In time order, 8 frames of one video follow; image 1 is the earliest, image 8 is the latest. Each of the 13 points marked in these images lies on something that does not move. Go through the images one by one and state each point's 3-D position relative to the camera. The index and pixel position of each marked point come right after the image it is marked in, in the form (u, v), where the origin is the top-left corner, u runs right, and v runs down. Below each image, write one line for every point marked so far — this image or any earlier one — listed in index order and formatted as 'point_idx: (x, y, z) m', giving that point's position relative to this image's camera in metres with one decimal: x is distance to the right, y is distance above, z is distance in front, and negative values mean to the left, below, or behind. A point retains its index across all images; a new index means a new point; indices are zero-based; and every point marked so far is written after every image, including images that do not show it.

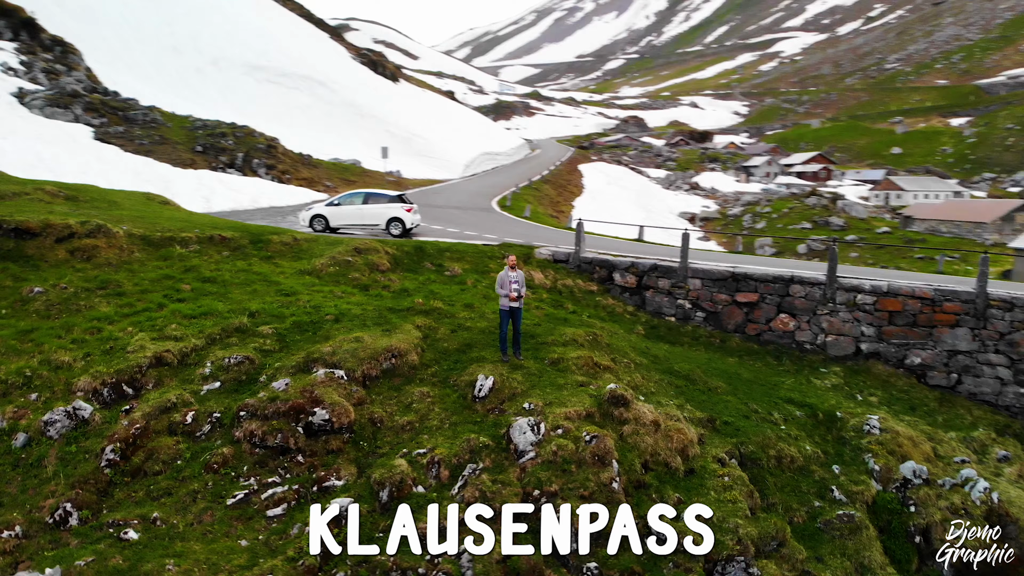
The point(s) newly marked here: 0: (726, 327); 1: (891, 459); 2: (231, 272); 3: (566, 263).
0: (+4.7, -0.9, +18.0) m
1: (+6.0, -2.7, +12.9) m
2: (-5.2, +0.3, +15.6) m
3: (+1.3, +0.6, +19.9) m
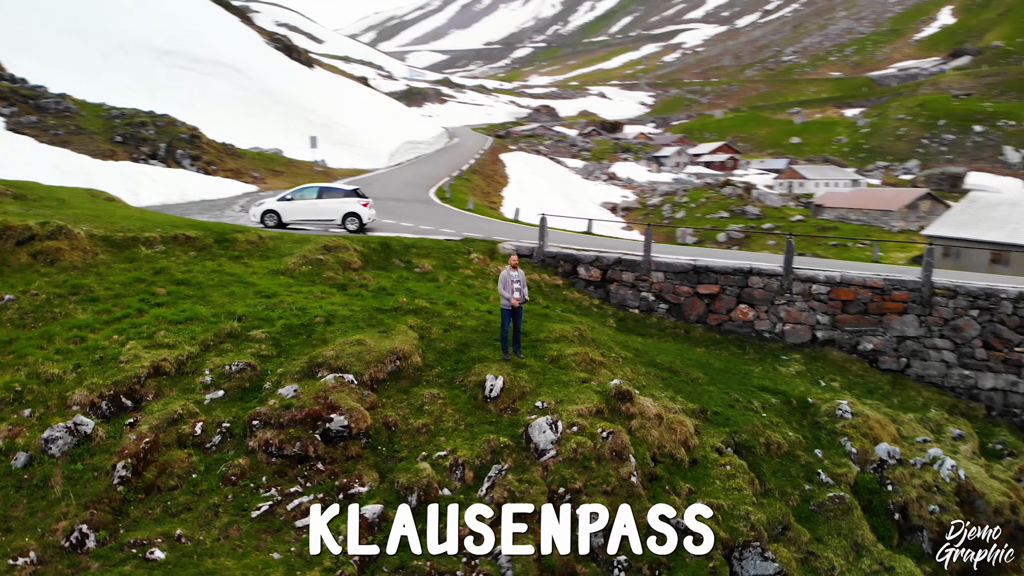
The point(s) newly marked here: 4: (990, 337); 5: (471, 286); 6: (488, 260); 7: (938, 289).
0: (+4.0, -0.7, +18.6) m
1: (+6.0, -2.6, +13.8) m
2: (-5.5, +0.3, +15.1) m
3: (+0.4, +0.7, +20.1) m
4: (+9.8, -1.0, +17.0) m
5: (-0.9, 0.0, +17.6) m
6: (-0.5, +0.7, +19.9) m
7: (+8.9, 0.0, +17.1) m
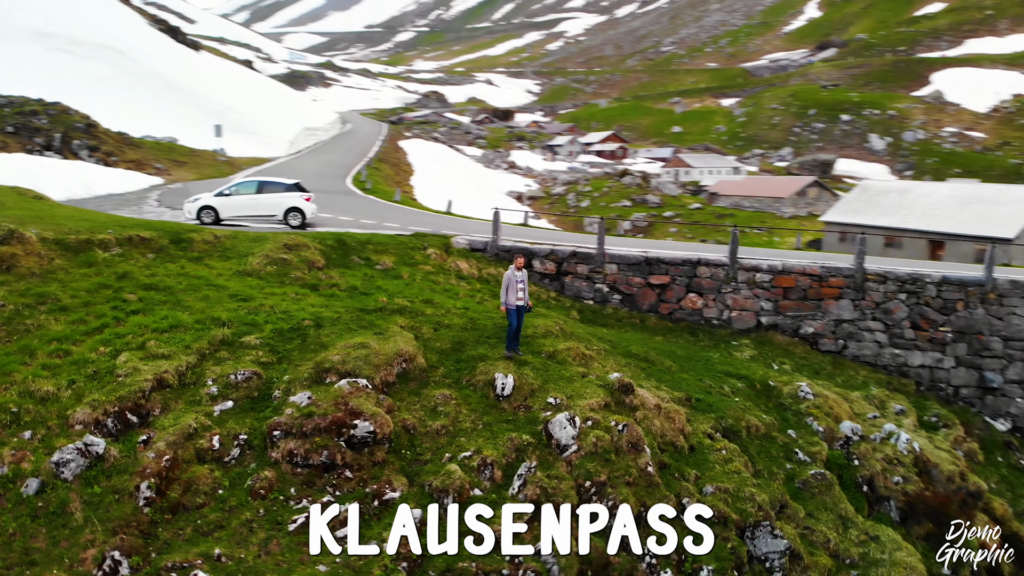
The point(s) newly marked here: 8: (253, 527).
0: (+3.1, -0.5, +19.3) m
1: (+5.7, -2.4, +14.8) m
2: (-5.9, +0.2, +14.4) m
3: (-0.7, +0.9, +20.2) m
4: (+9.1, -0.7, +18.5) m
5: (-1.6, +0.1, +17.5) m
6: (-1.6, +0.8, +19.8) m
7: (+8.1, +0.3, +18.5) m
8: (-2.9, -2.7, +9.2) m
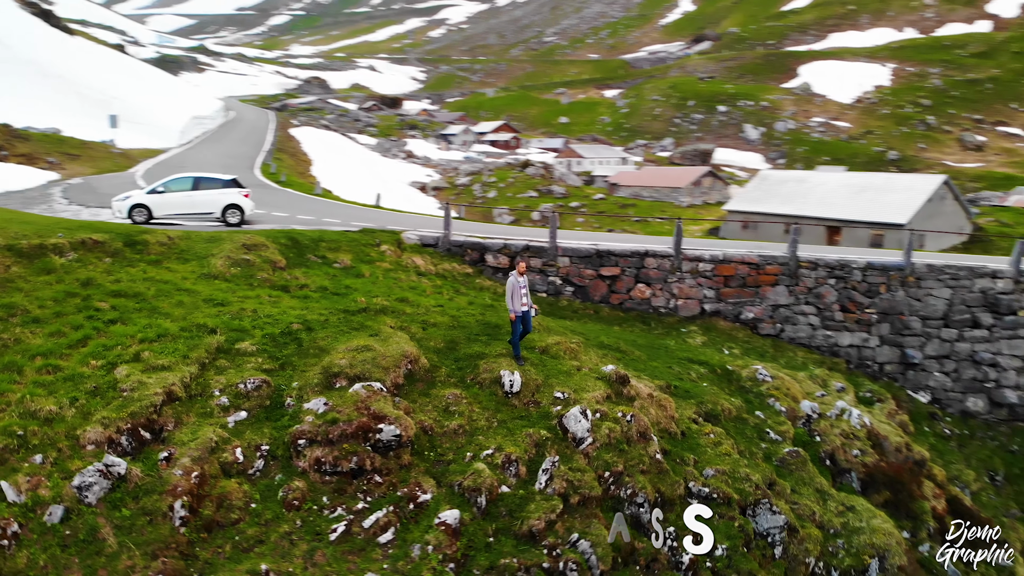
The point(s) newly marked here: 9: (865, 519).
0: (+2.0, -0.3, +19.8) m
1: (+5.3, -2.2, +15.8) m
2: (-6.2, +0.1, +13.7) m
3: (-1.9, +1.0, +20.2) m
4: (+8.1, -0.3, +19.9) m
5: (-2.4, +0.2, +17.4) m
6: (-2.8, +0.9, +19.7) m
7: (+7.0, +0.6, +19.8) m
8: (-2.4, -2.8, +9.0) m
9: (+5.4, -3.6, +12.6) m
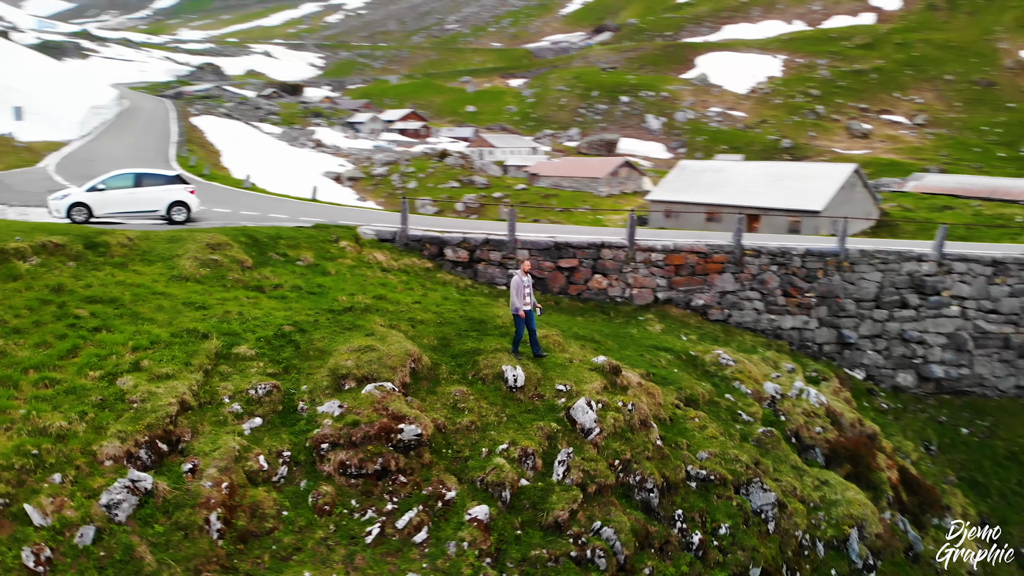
0: (+1.0, -0.1, +20.2) m
1: (+4.9, -1.9, +16.6) m
2: (-6.3, 0.0, +13.1) m
3: (-2.9, +1.1, +20.0) m
4: (+7.0, 0.0, +21.0) m
5: (-3.1, +0.2, +17.2) m
6: (-3.7, +1.0, +19.4) m
7: (+6.0, +0.9, +20.7) m
8: (-2.0, -2.8, +9.0) m
9: (+5.4, -3.4, +13.5) m
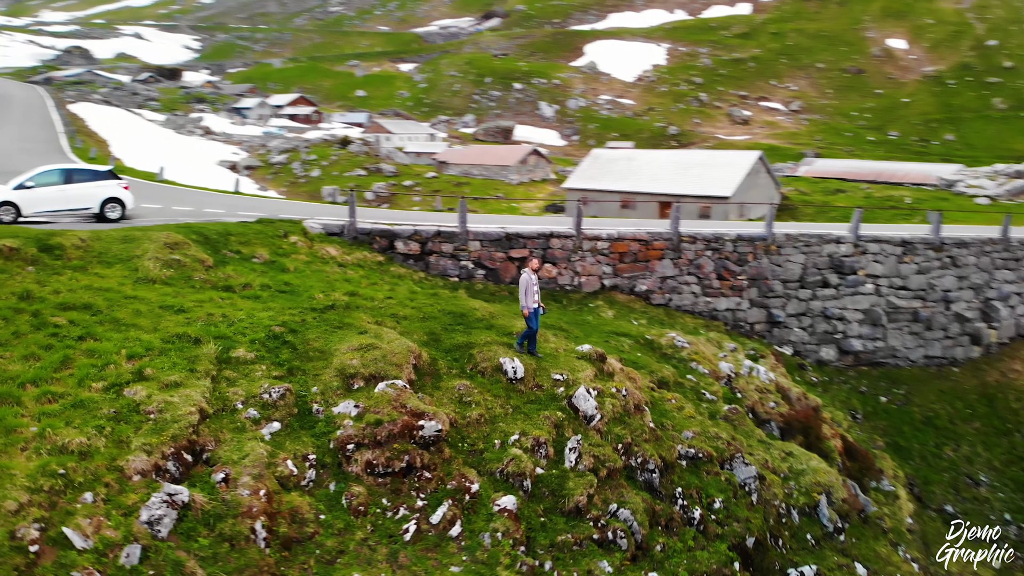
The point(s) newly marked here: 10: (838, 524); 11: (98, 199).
0: (-0.2, +0.2, +20.4) m
1: (+4.2, -1.6, +17.5) m
2: (-6.5, -0.1, +12.4) m
3: (-4.1, +1.2, +19.7) m
4: (+5.6, +0.5, +22.1) m
5: (-3.8, +0.3, +16.9) m
6: (-4.8, +1.1, +19.0) m
7: (+4.6, +1.3, +21.7) m
8: (-1.5, -2.8, +9.0) m
9: (+5.2, -3.1, +14.5) m
10: (+5.4, -3.9, +13.7) m
11: (-9.2, +2.0, +18.3) m
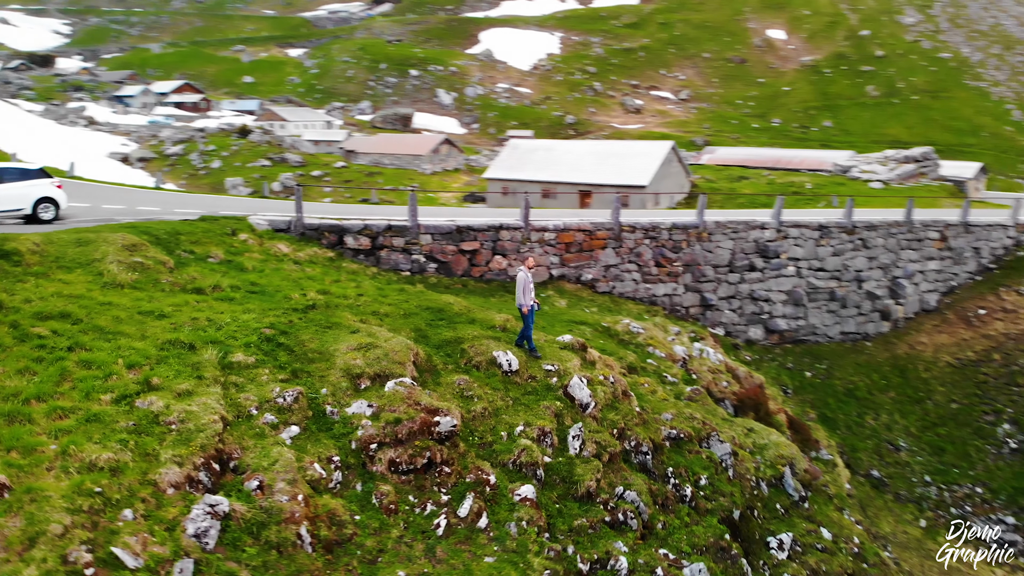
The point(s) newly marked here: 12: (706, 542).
0: (-1.4, +0.4, +20.6) m
1: (+3.4, -1.3, +18.3) m
2: (-6.6, -0.2, +11.8) m
3: (-5.2, +1.3, +19.3) m
4: (+4.1, +0.9, +23.0) m
5: (-4.6, +0.3, +16.6) m
6: (-5.8, +1.1, +18.5) m
7: (+3.2, +1.7, +22.4) m
8: (-1.1, -2.8, +9.1) m
9: (+4.8, -2.8, +15.5) m
10: (+5.2, -3.6, +14.7) m
11: (-10.1, +1.8, +17.2) m
12: (+2.7, -3.5, +11.5) m
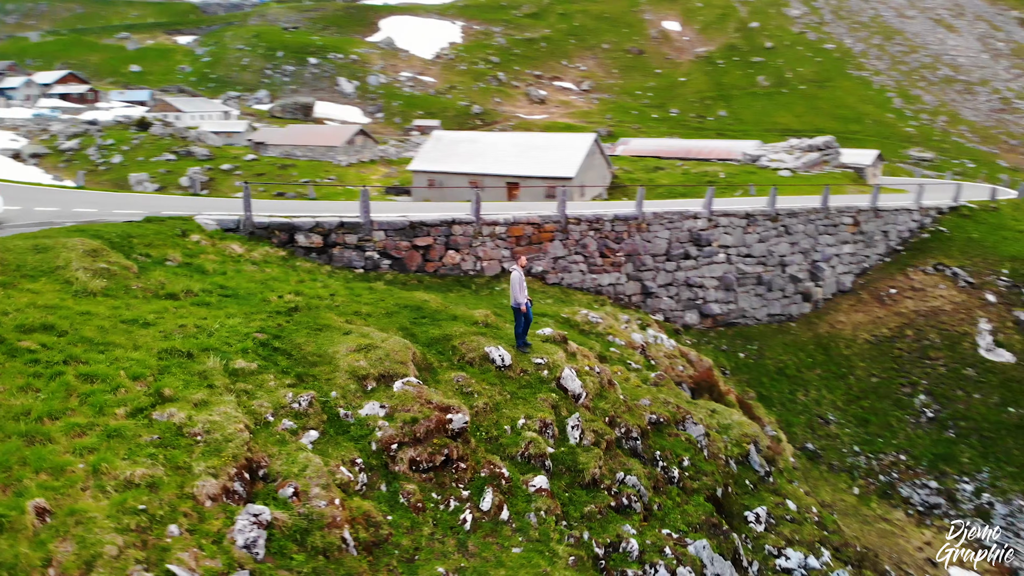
0: (-2.6, +0.5, +20.6) m
1: (+2.5, -1.1, +18.9) m
2: (-6.6, -0.3, +11.2) m
3: (-6.2, +1.3, +18.8) m
4: (+2.6, +1.2, +23.7) m
5: (-5.2, +0.3, +16.3) m
6: (-6.7, +1.1, +18.0) m
7: (+1.7, +2.0, +22.9) m
8: (-0.8, -2.8, +9.3) m
9: (+4.3, -2.6, +16.3) m
10: (+4.8, -3.4, +15.6) m
11: (-10.8, +1.7, +16.1) m
12: (+2.7, -3.4, +12.1) m
